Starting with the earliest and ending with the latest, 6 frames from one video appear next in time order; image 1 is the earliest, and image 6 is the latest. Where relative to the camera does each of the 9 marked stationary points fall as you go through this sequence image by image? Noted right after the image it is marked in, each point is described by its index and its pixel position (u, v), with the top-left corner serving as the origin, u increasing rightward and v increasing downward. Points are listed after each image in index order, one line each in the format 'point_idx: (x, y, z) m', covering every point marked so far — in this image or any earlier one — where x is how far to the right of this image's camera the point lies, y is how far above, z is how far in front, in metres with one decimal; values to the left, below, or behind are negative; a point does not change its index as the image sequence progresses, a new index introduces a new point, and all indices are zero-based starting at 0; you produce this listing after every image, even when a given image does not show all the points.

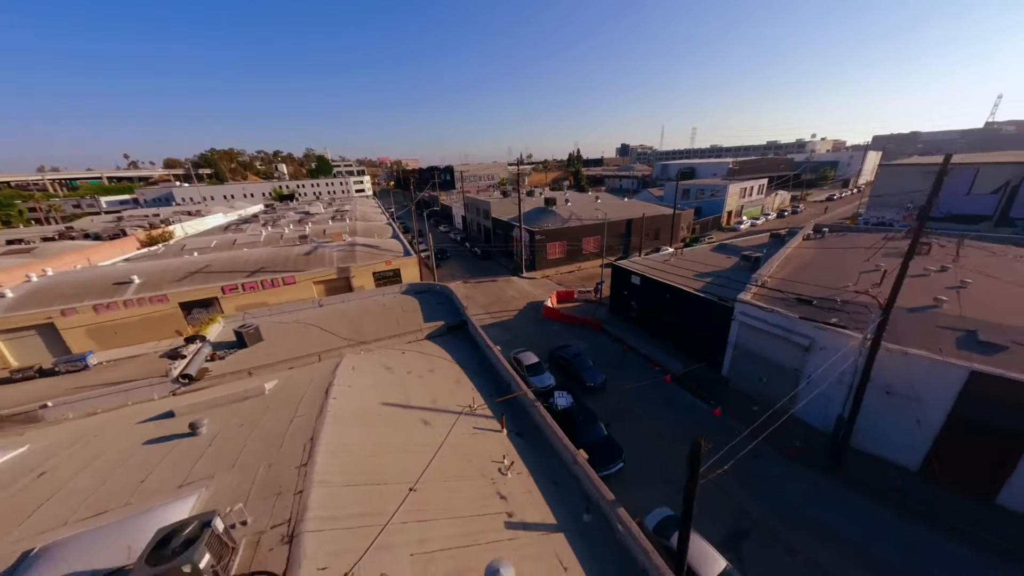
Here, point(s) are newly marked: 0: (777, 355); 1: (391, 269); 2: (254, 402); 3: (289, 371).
0: (+8.4, -2.1, +9.8) m
1: (-7.2, +1.1, +18.5) m
2: (-4.8, -2.1, +5.8) m
3: (-5.3, -1.8, +7.5) m
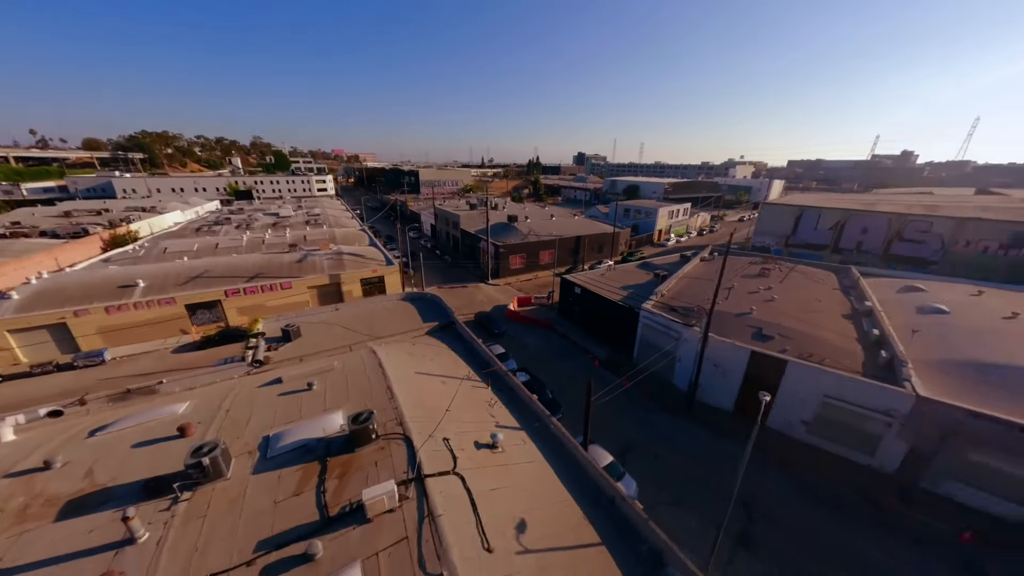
0: (+7.2, -2.7, +14.9) m
1: (-9.4, +0.8, +21.5) m
2: (-5.3, -2.5, +9.2) m
3: (-6.0, -2.2, +10.8) m
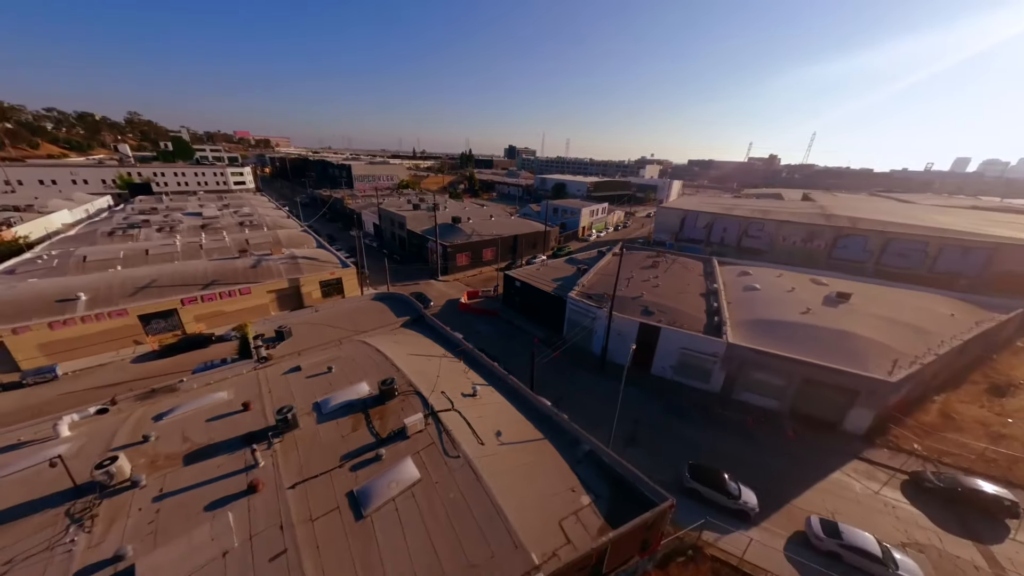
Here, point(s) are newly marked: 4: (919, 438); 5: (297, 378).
0: (+4.6, -2.2, +20.0) m
1: (-13.1, +0.7, +23.0) m
2: (-6.6, -2.7, +12.0) m
3: (-7.6, -2.4, +13.3) m
4: (+19.6, -7.2, +14.9) m
5: (-7.4, -3.1, +10.7) m
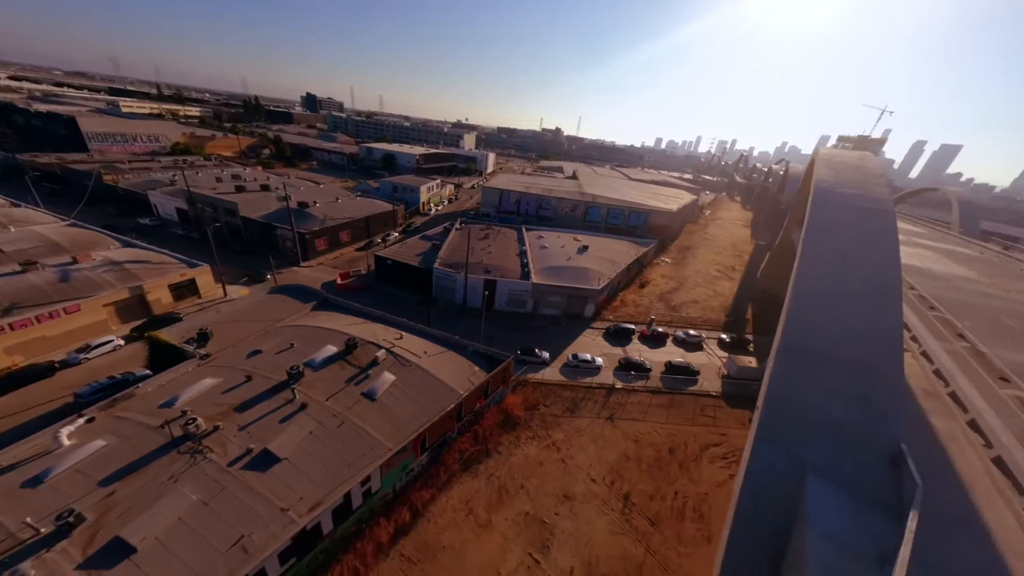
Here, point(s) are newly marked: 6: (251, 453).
0: (-5.9, +0.3, +28.2) m
1: (-22.9, +0.6, +21.9) m
2: (-11.4, -2.6, +16.0) m
3: (-13.0, -2.4, +16.6) m
4: (+10.1, -2.6, +31.8) m
5: (-11.4, -3.2, +14.5) m
6: (-8.9, -5.7, +10.7) m
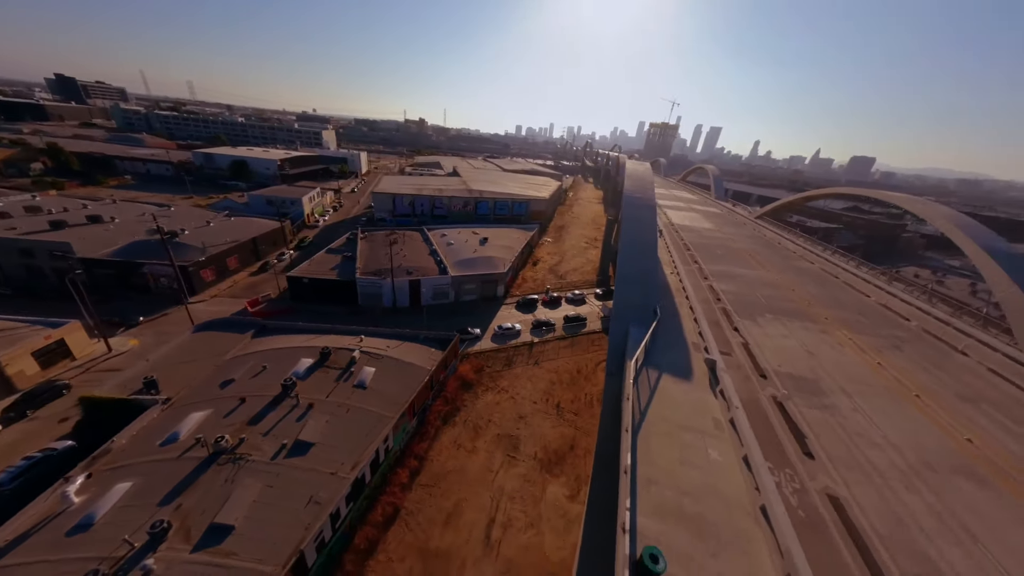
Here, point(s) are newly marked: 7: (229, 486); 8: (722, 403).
0: (-13.5, -0.3, +30.3) m
1: (-27.3, -3.2, +18.8) m
2: (-14.1, -4.1, +17.1) m
3: (-15.8, -4.2, +17.2) m
4: (+0.7, -0.2, +39.0) m
5: (-13.5, -4.8, +15.8) m
6: (-9.5, -6.7, +13.1) m
7: (-10.4, -7.3, +11.4) m
8: (+5.5, -3.0, +8.1) m
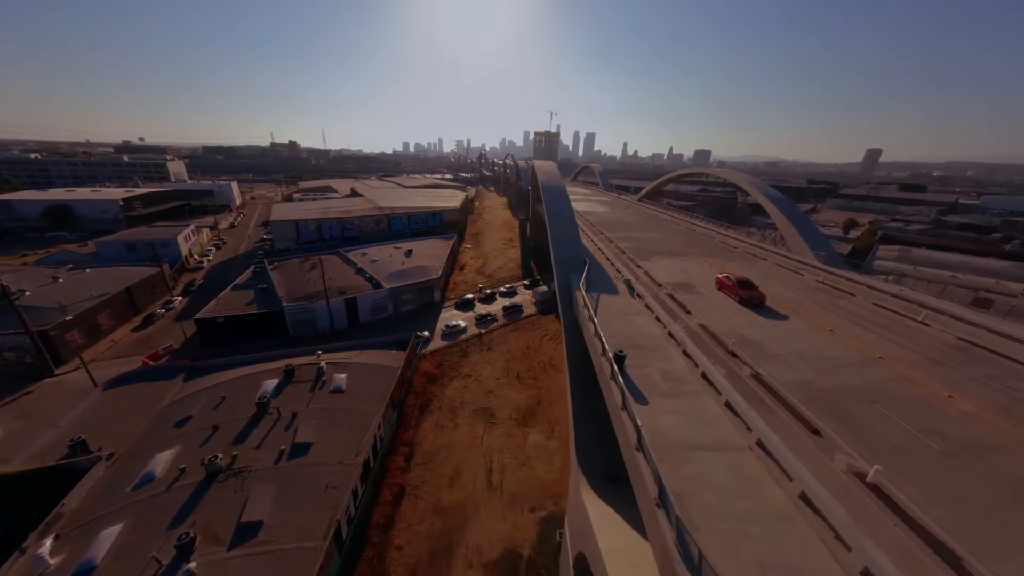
0: (-19.1, -2.6, +29.1) m
1: (-28.7, -7.1, +14.4) m
2: (-15.6, -5.6, +16.1) m
3: (-17.2, -6.0, +15.8) m
4: (-7.7, -0.5, +41.1) m
5: (-14.6, -6.1, +15.0) m
6: (-9.8, -7.1, +13.4) m
7: (-10.1, -7.8, +11.5) m
8: (+5.1, -0.5, +12.5) m
